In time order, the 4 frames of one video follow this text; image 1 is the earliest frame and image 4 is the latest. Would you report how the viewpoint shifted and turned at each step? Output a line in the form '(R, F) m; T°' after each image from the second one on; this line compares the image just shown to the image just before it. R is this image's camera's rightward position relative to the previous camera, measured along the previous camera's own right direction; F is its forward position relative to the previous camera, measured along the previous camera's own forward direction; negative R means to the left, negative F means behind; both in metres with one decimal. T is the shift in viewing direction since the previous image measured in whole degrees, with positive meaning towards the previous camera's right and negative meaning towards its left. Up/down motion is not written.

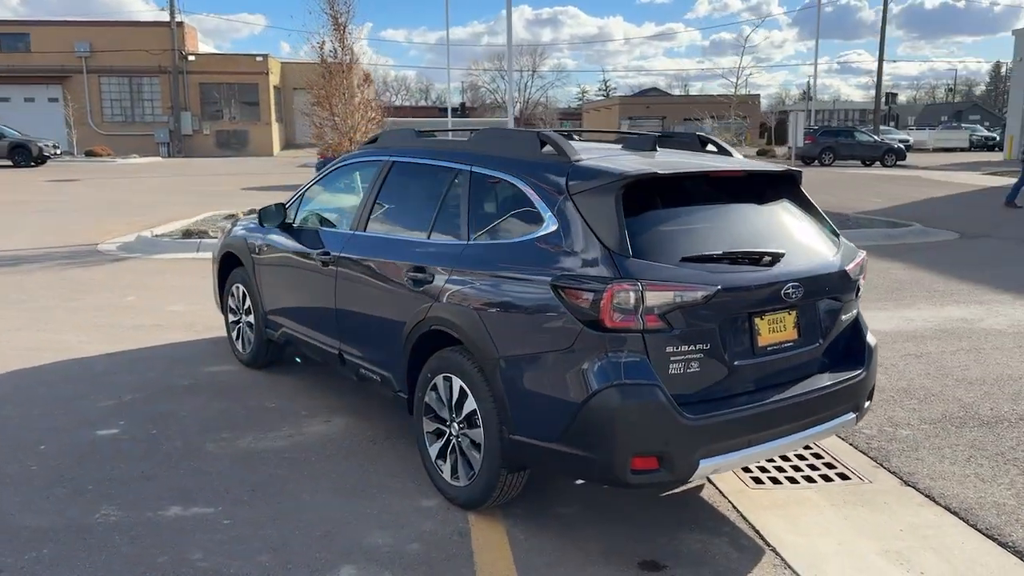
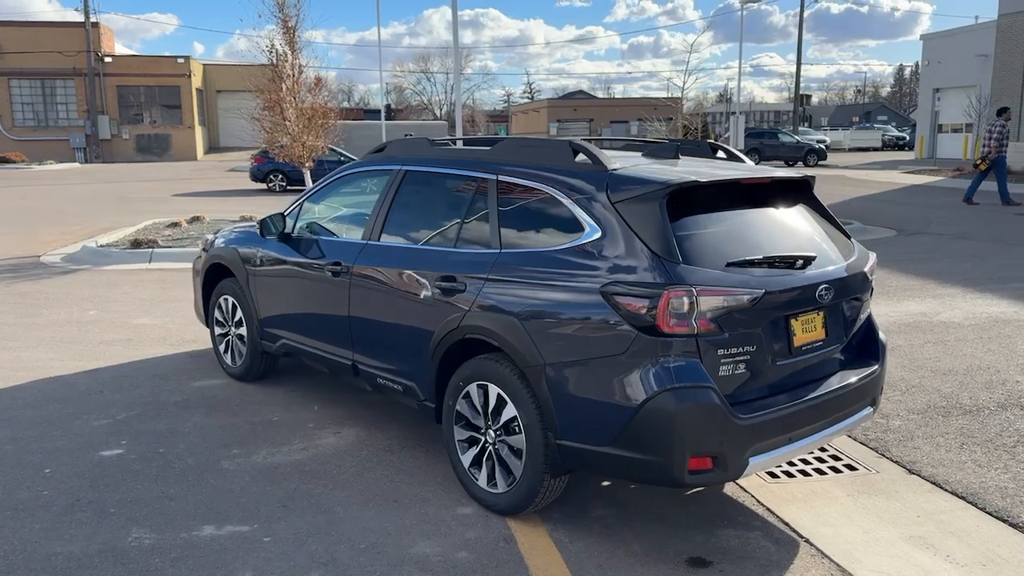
(-0.5, 0.0) m; +5°
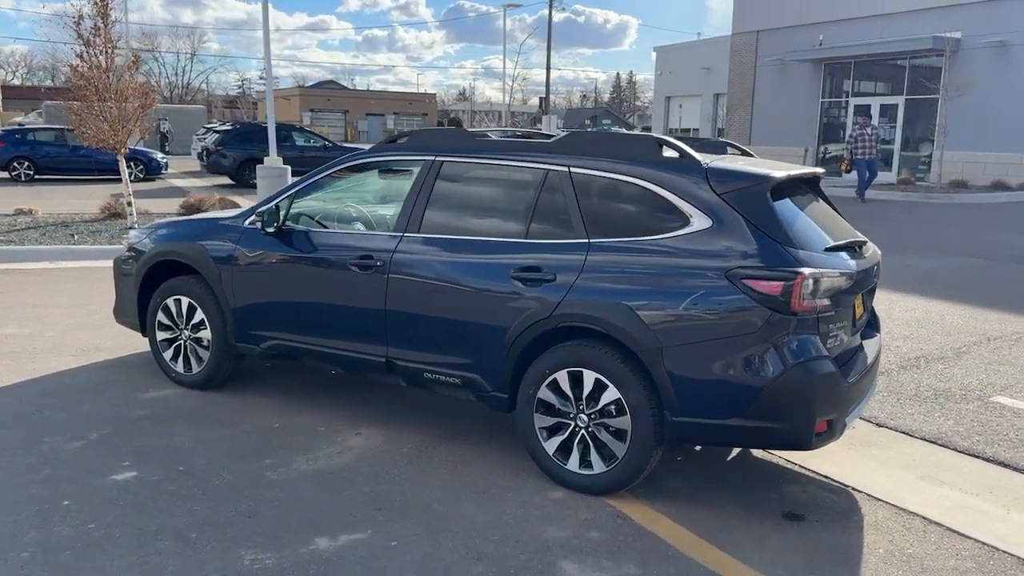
(-1.7, +0.2) m; +18°
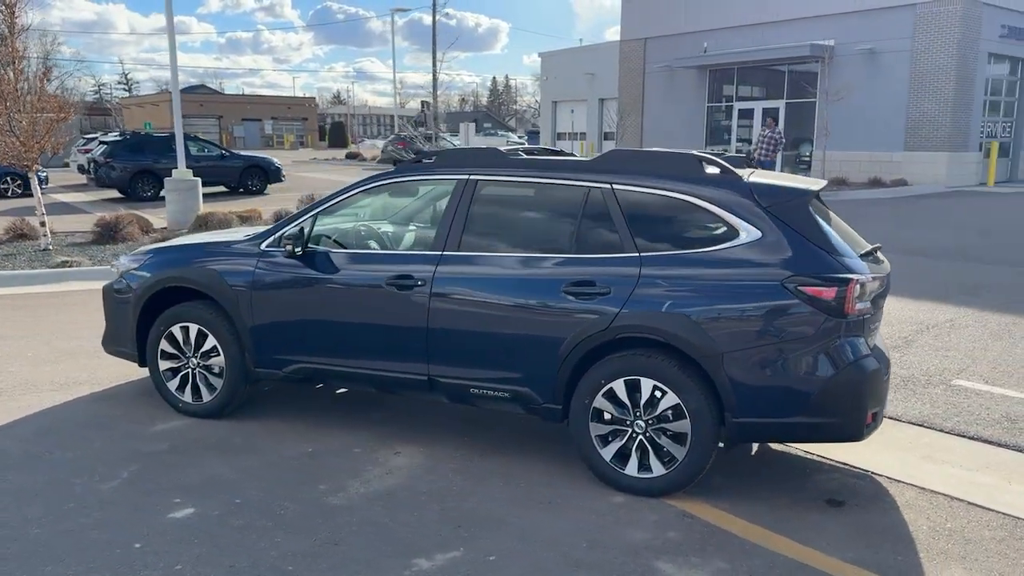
(-0.9, -0.1) m; +8°
